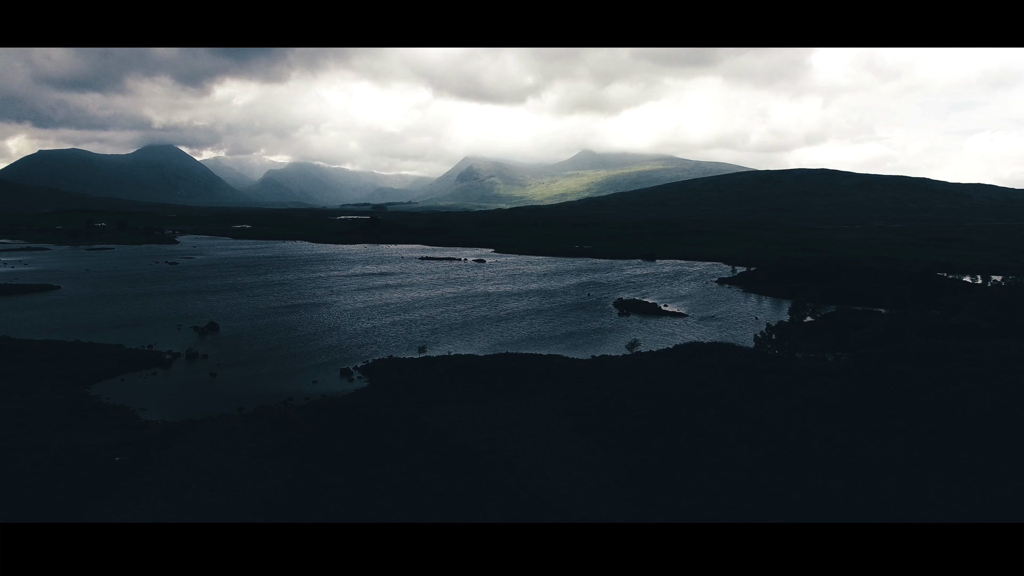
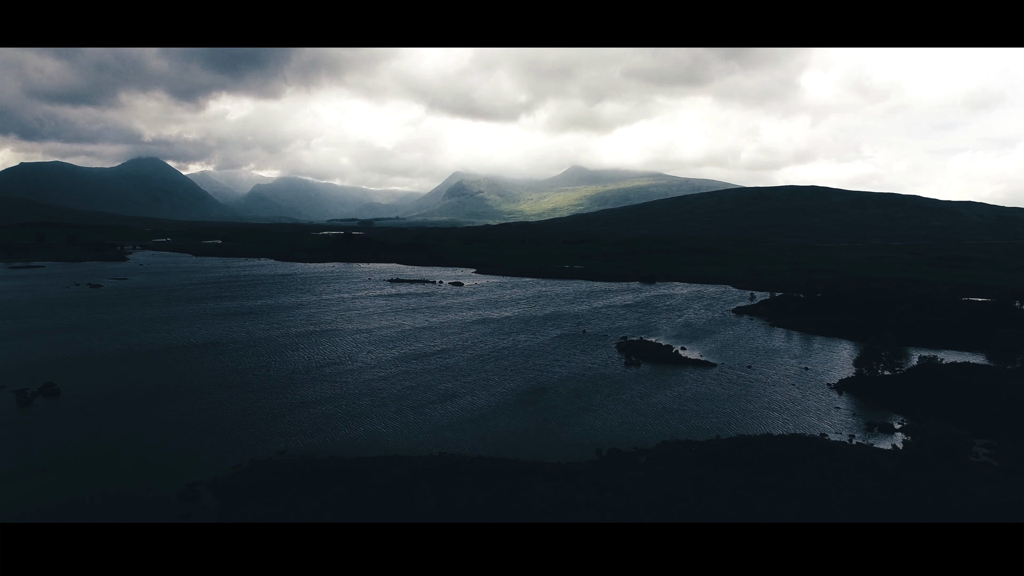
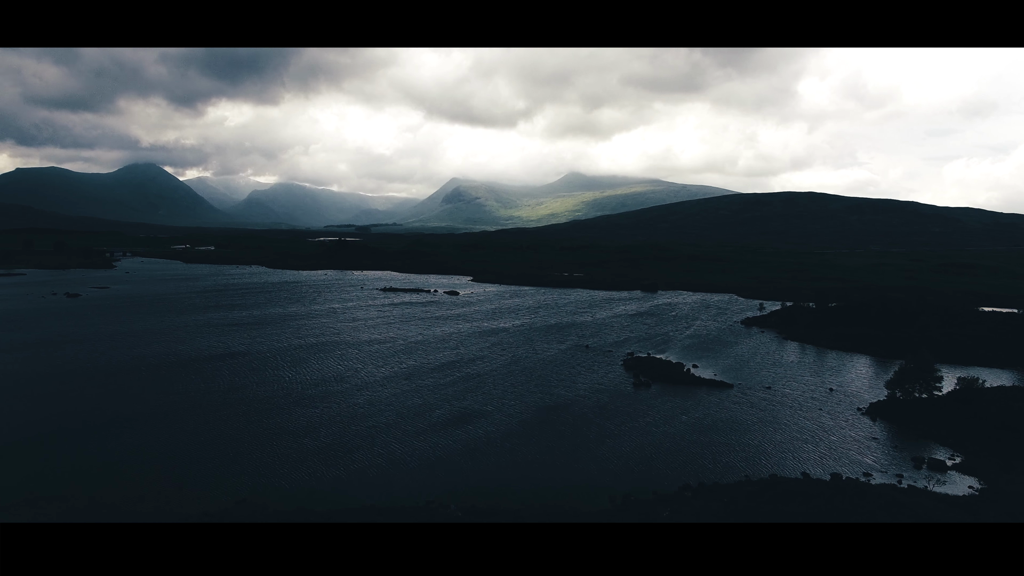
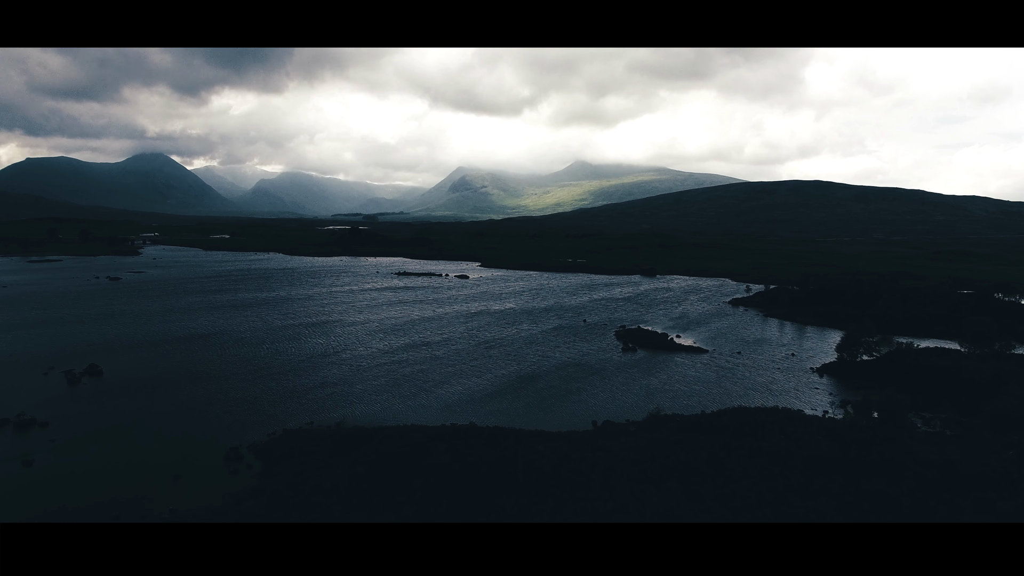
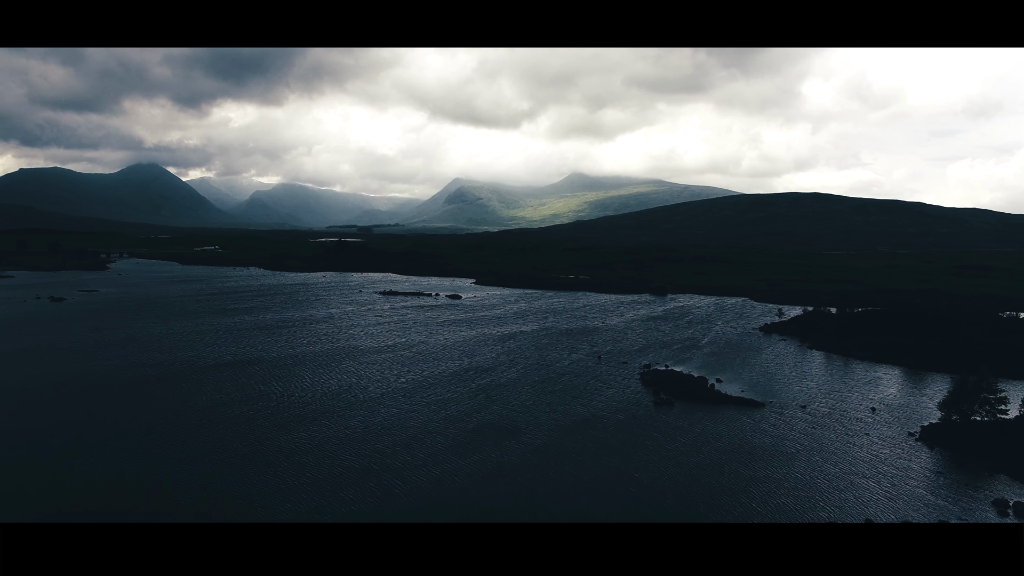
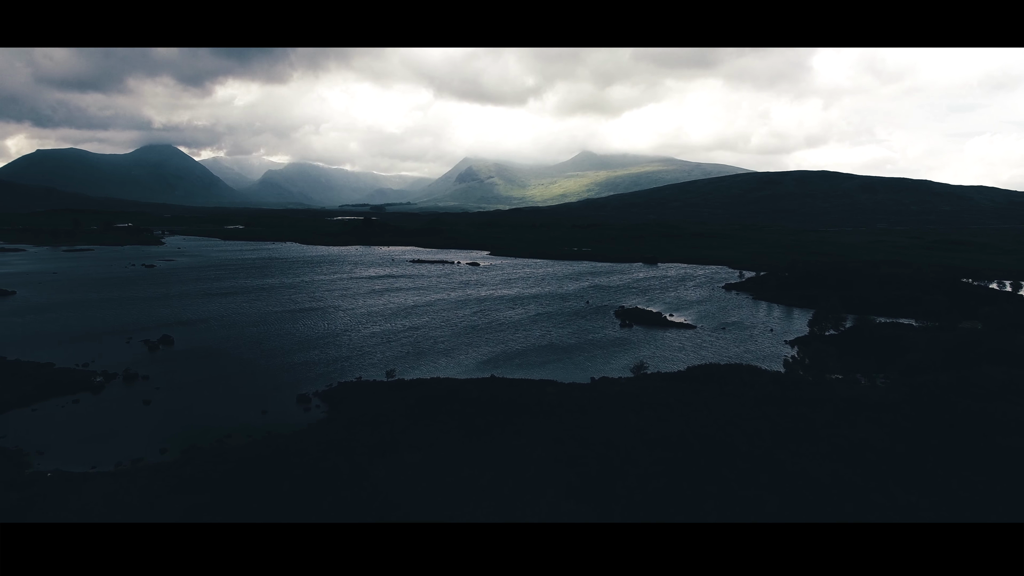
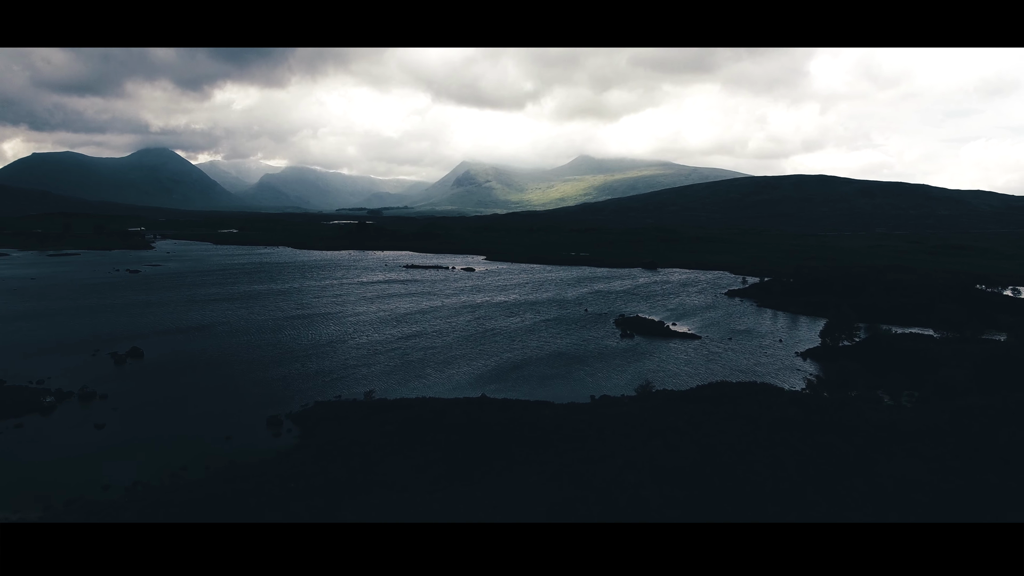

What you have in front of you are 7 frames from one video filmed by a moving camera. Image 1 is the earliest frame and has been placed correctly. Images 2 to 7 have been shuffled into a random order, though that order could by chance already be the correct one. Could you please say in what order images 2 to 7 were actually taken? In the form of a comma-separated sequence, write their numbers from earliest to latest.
6, 7, 4, 2, 3, 5
